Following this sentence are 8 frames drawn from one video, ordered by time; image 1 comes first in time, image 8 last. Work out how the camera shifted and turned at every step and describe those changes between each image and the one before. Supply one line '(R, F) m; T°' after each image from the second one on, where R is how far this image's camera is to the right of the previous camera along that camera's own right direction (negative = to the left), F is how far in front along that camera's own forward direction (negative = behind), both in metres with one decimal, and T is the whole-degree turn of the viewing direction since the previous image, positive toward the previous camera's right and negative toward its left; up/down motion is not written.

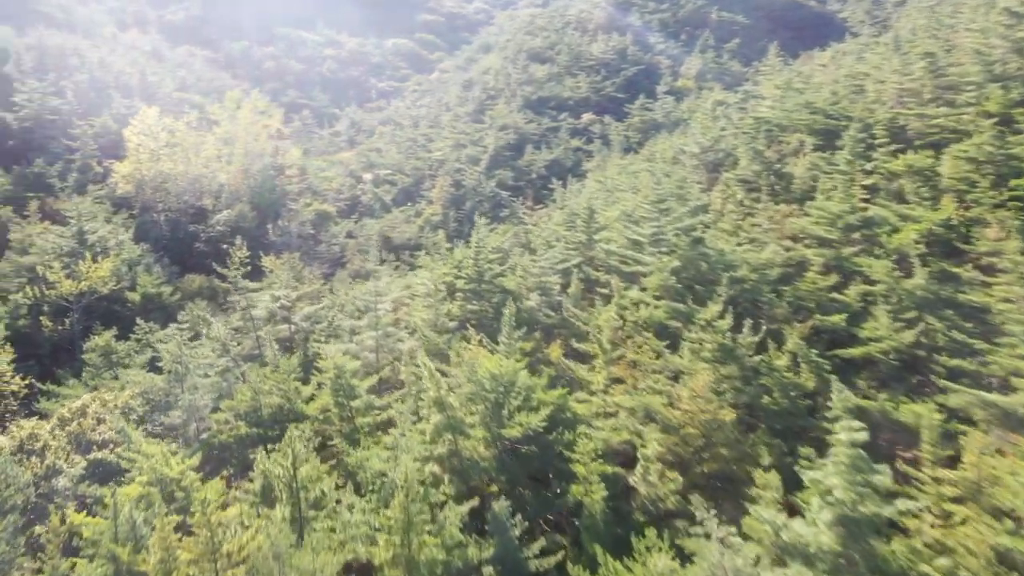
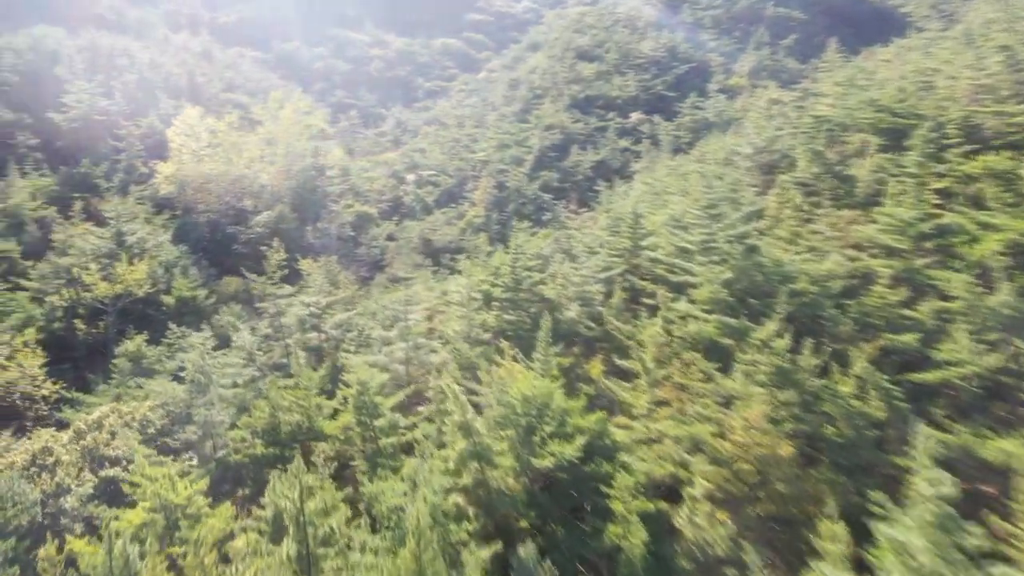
(+0.3, +1.7) m; -3°
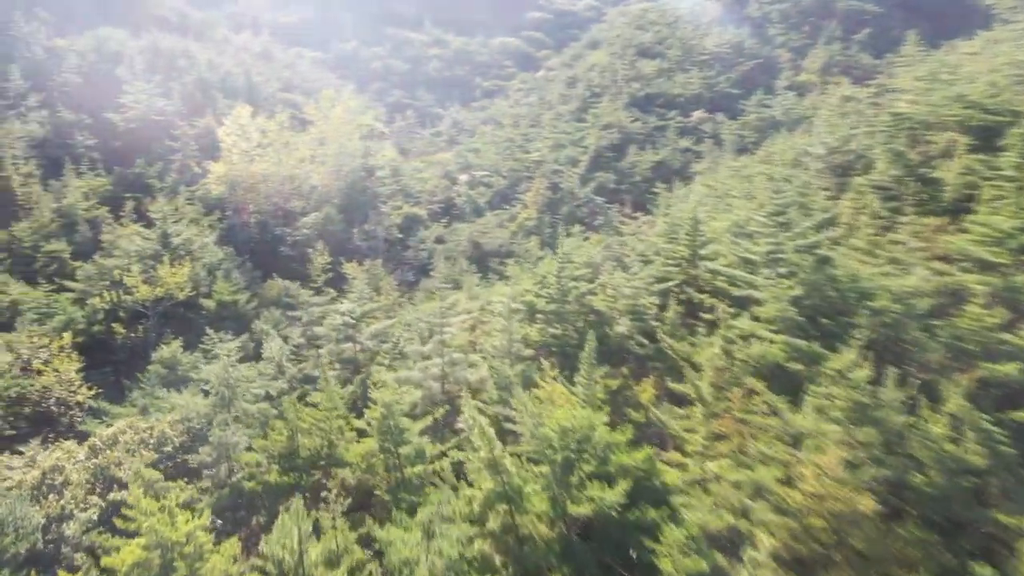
(+0.4, +2.1) m; -4°
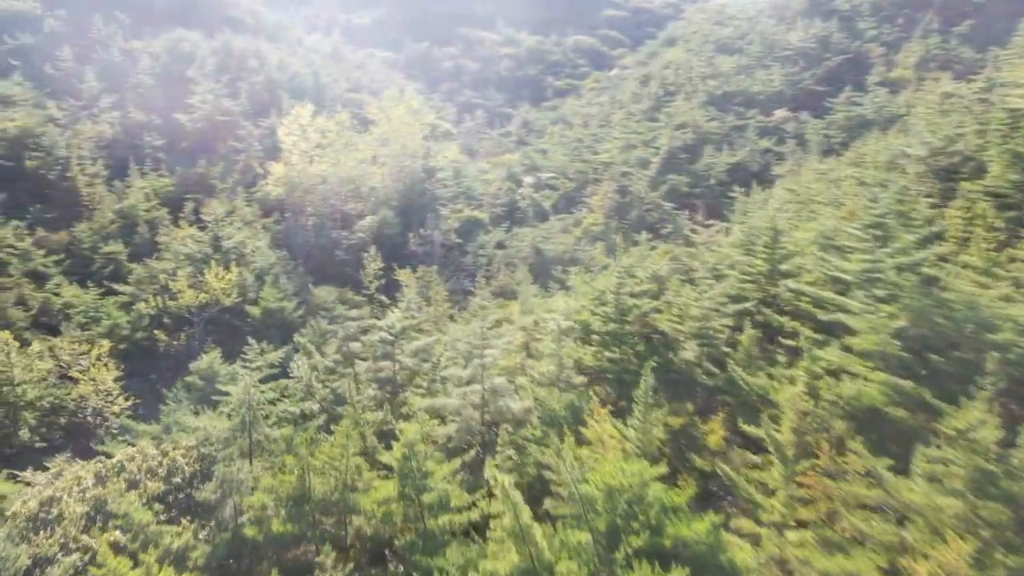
(+0.6, +2.7) m; -5°
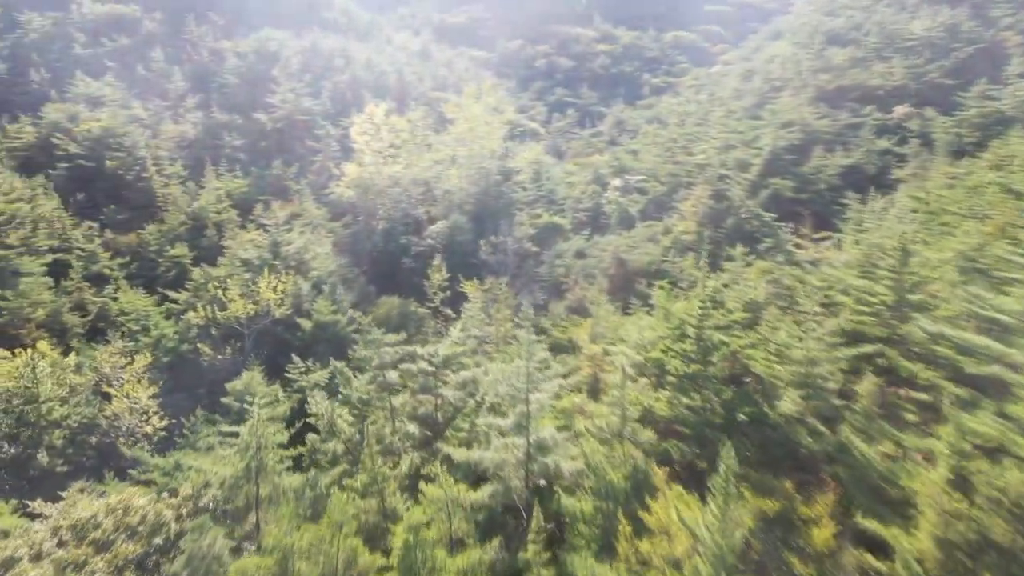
(+0.9, +4.0) m; -7°
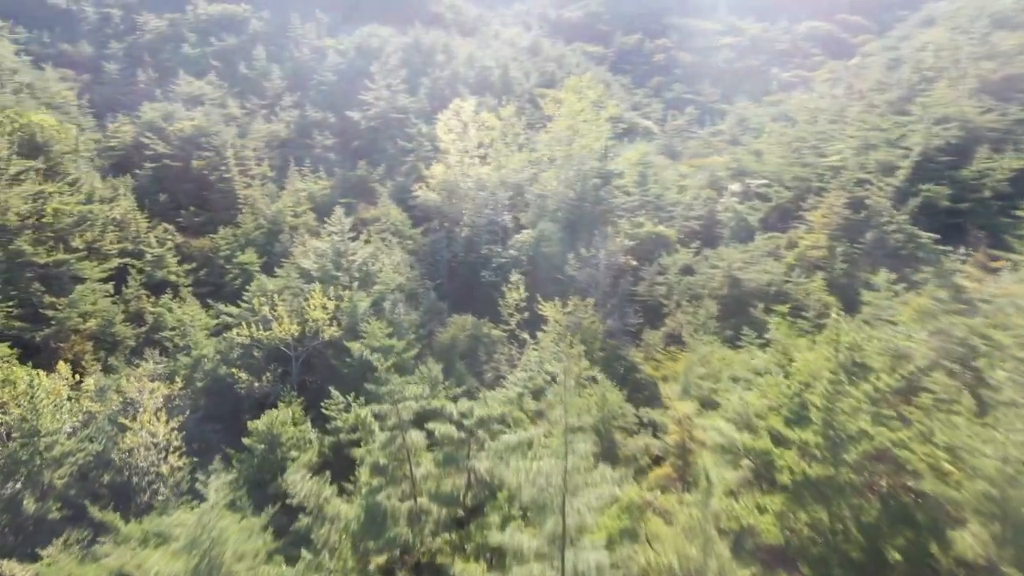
(+1.2, +5.5) m; -8°
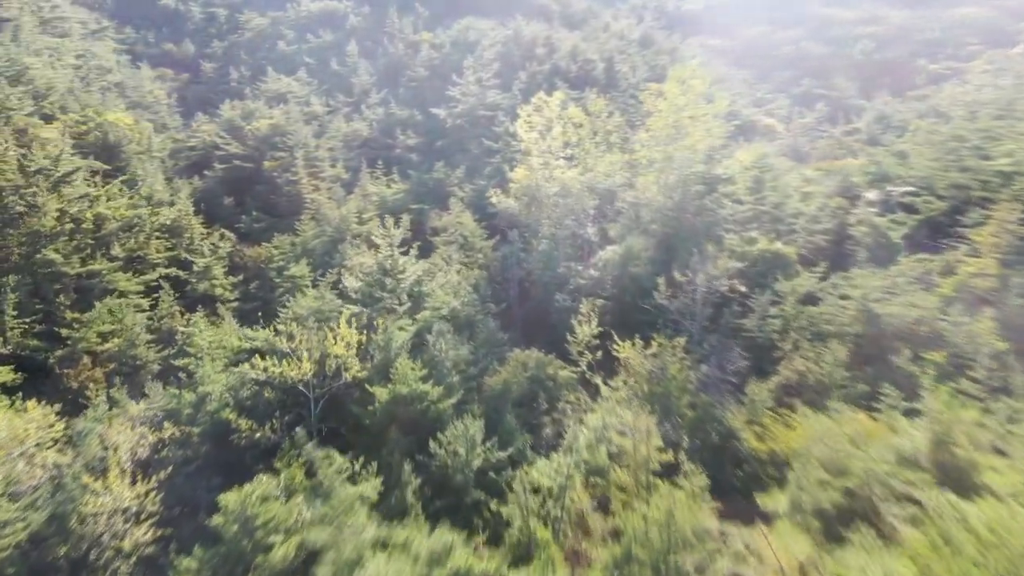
(+1.5, +6.3) m; -8°
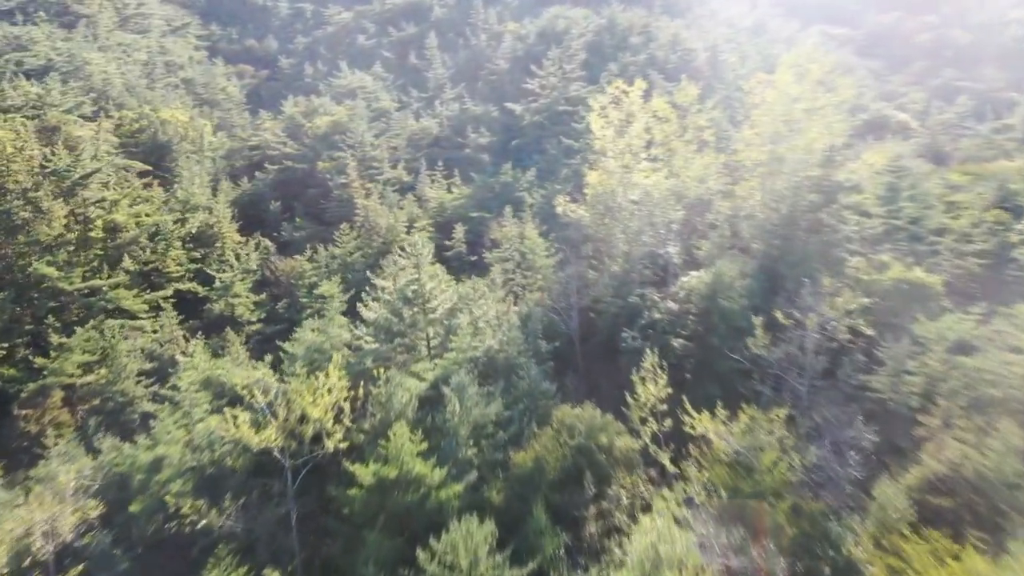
(+1.6, +6.5) m; -7°
